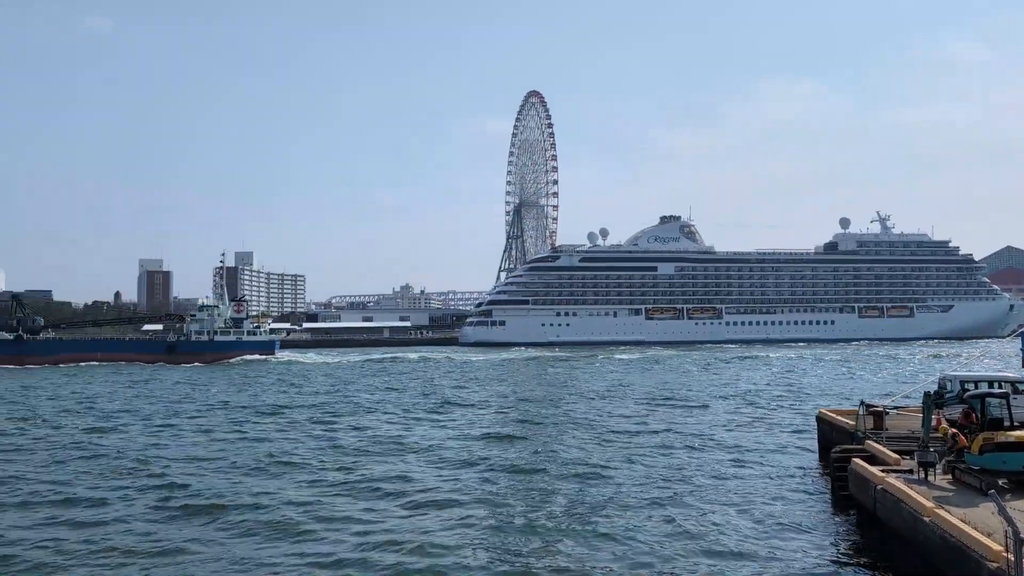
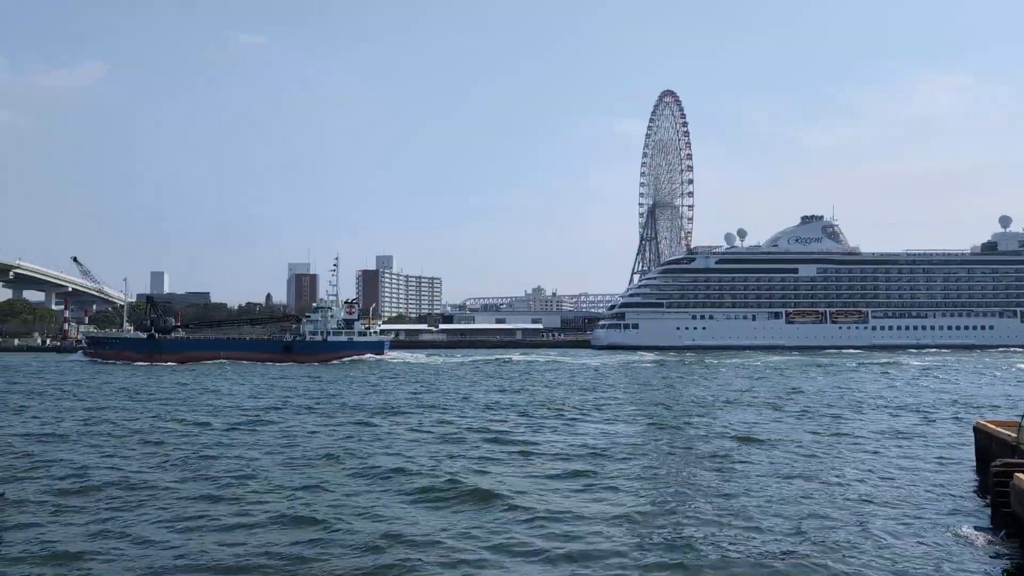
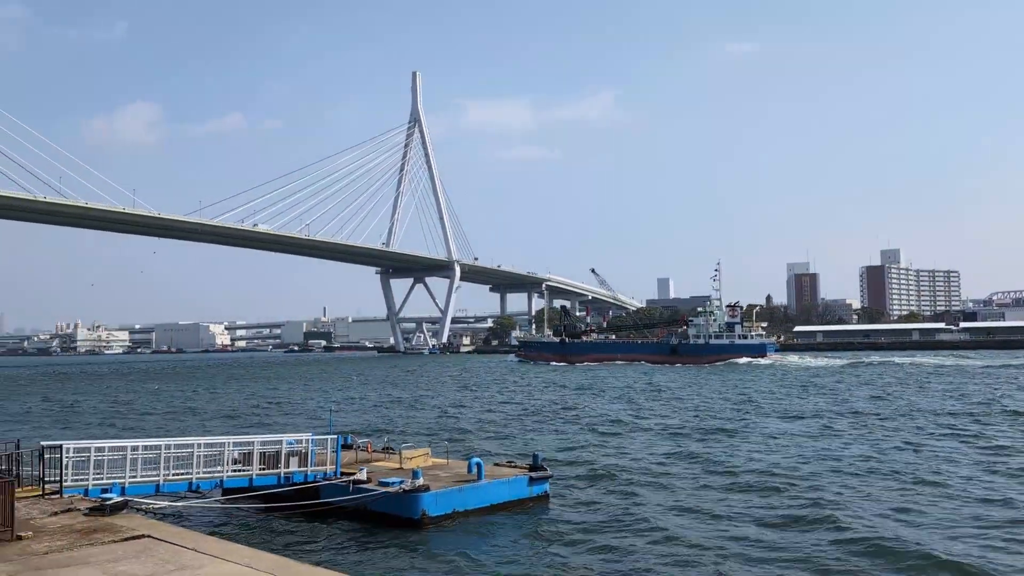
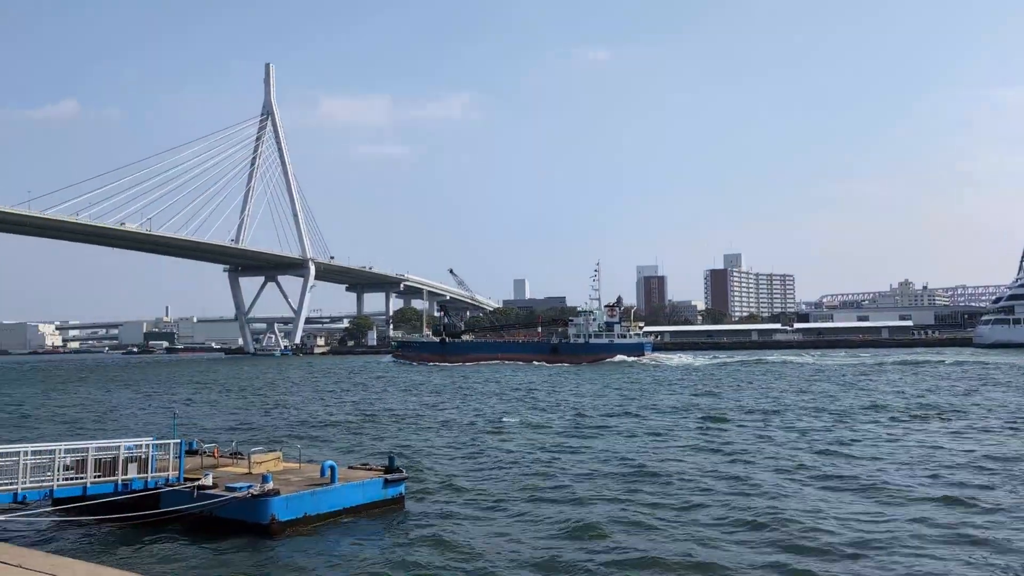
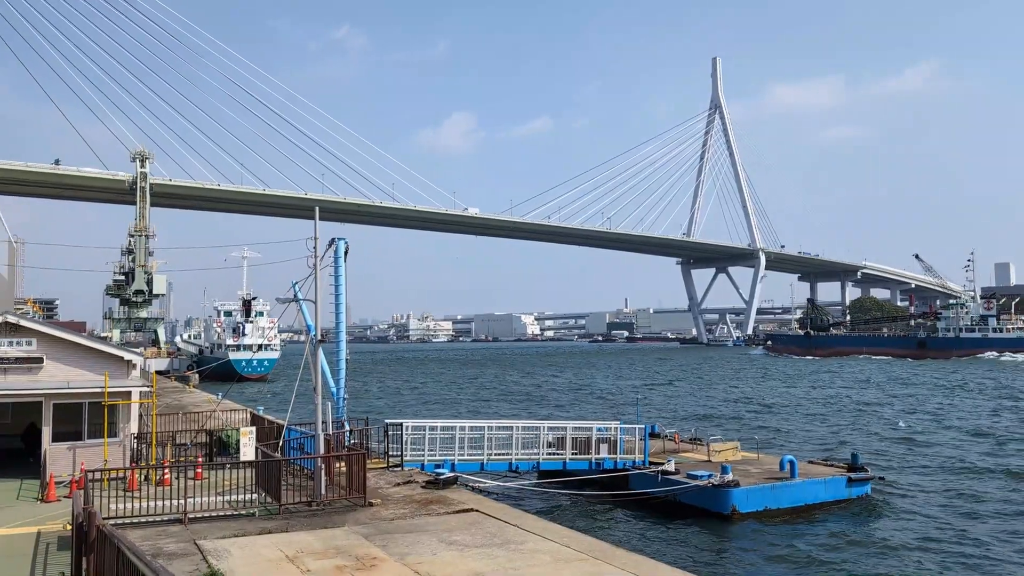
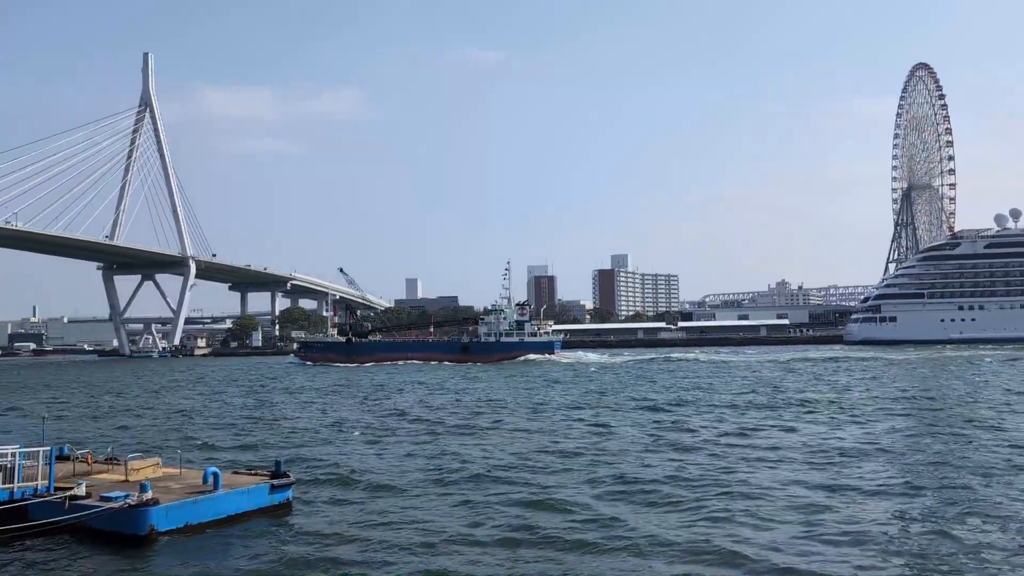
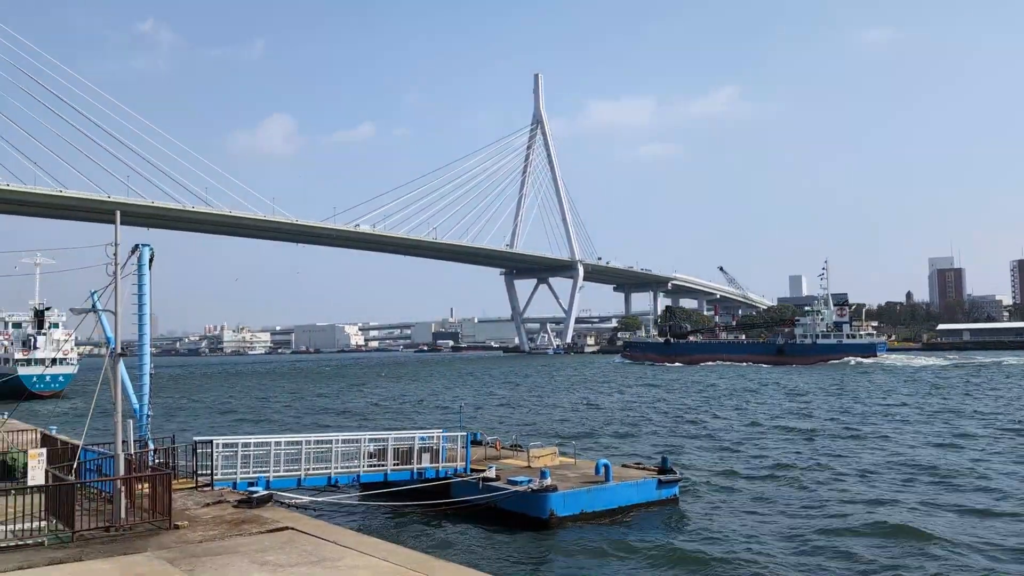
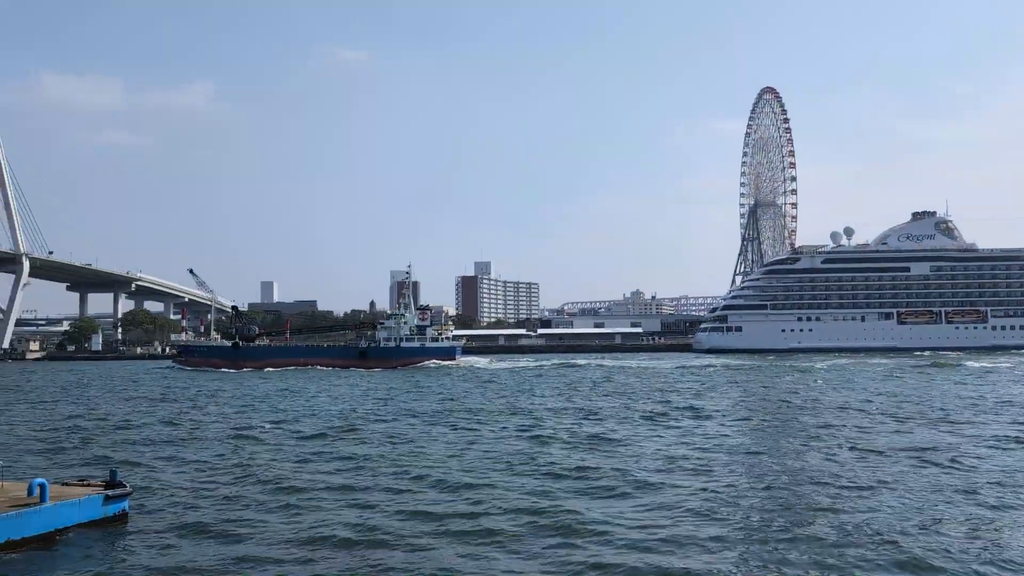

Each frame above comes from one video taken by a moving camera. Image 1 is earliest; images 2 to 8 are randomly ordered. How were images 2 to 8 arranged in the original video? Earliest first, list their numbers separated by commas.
2, 8, 6, 4, 3, 7, 5
